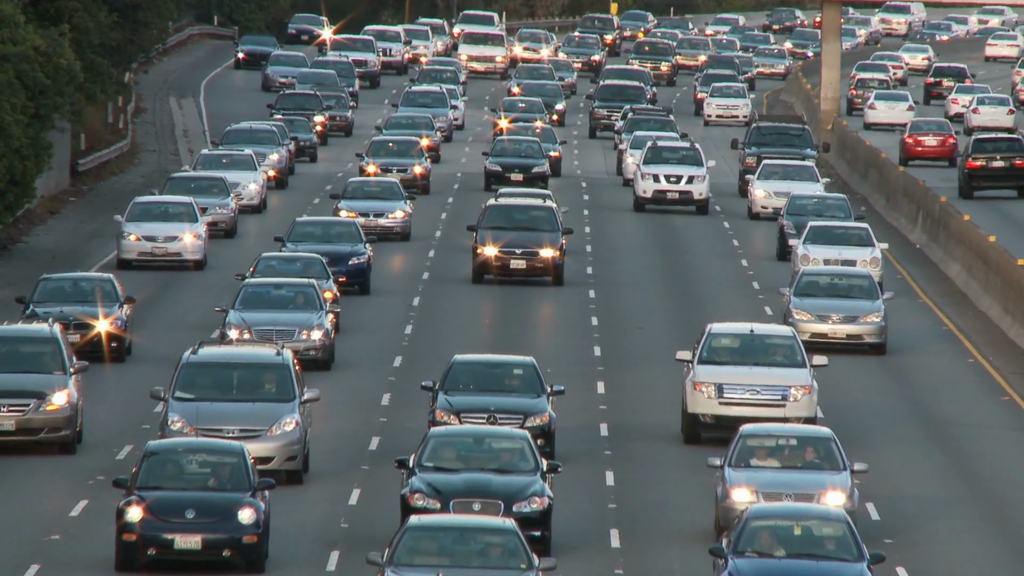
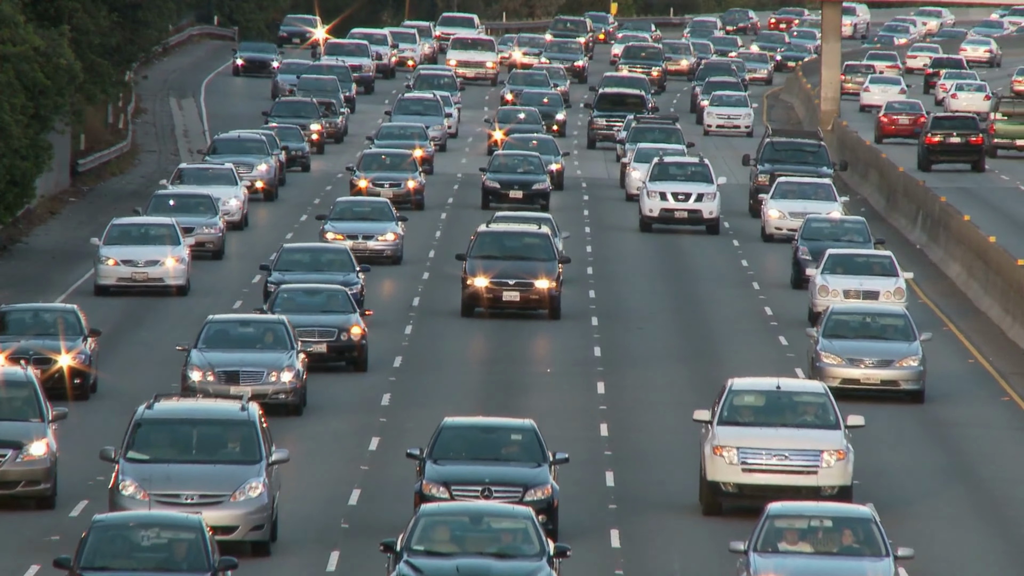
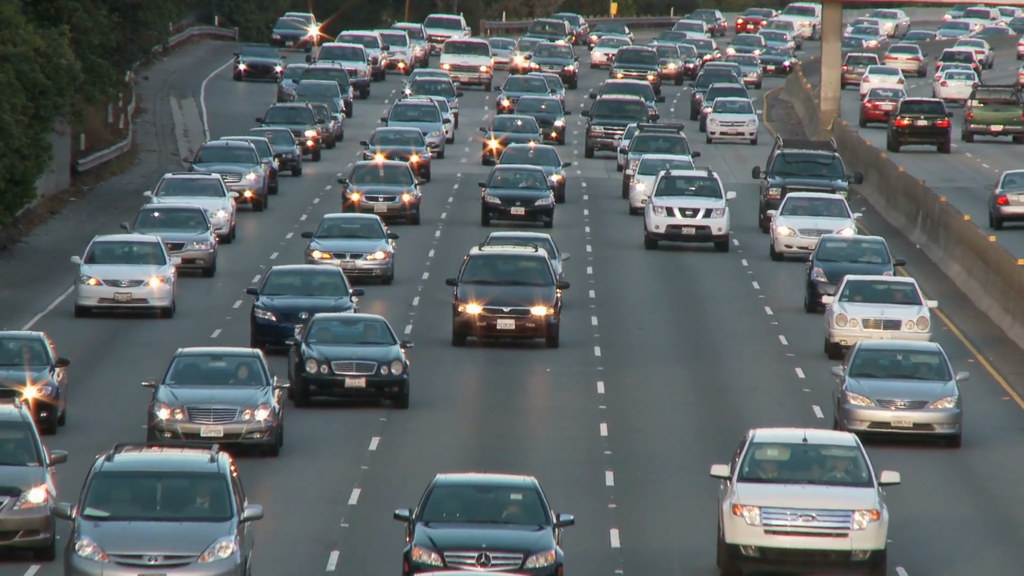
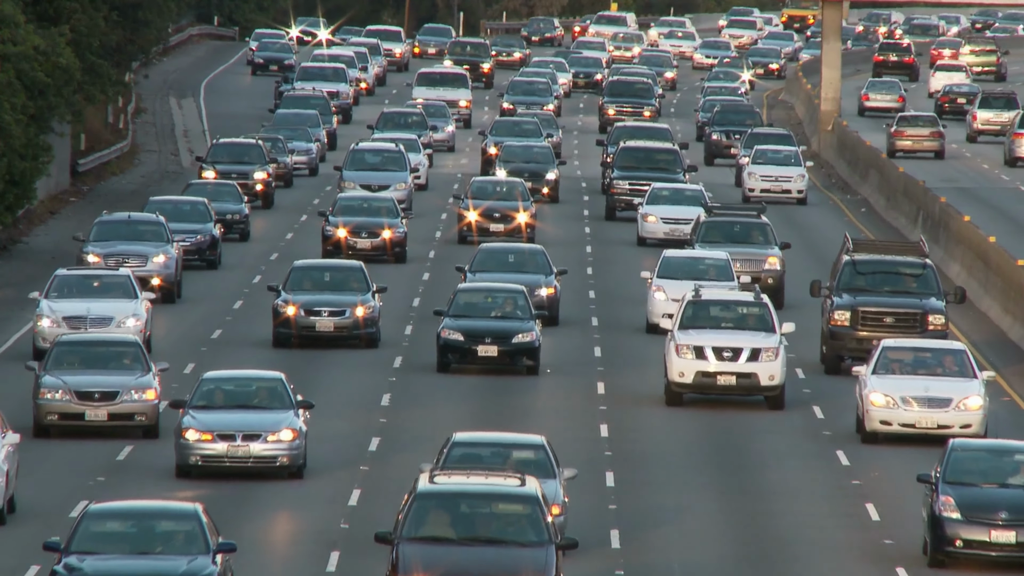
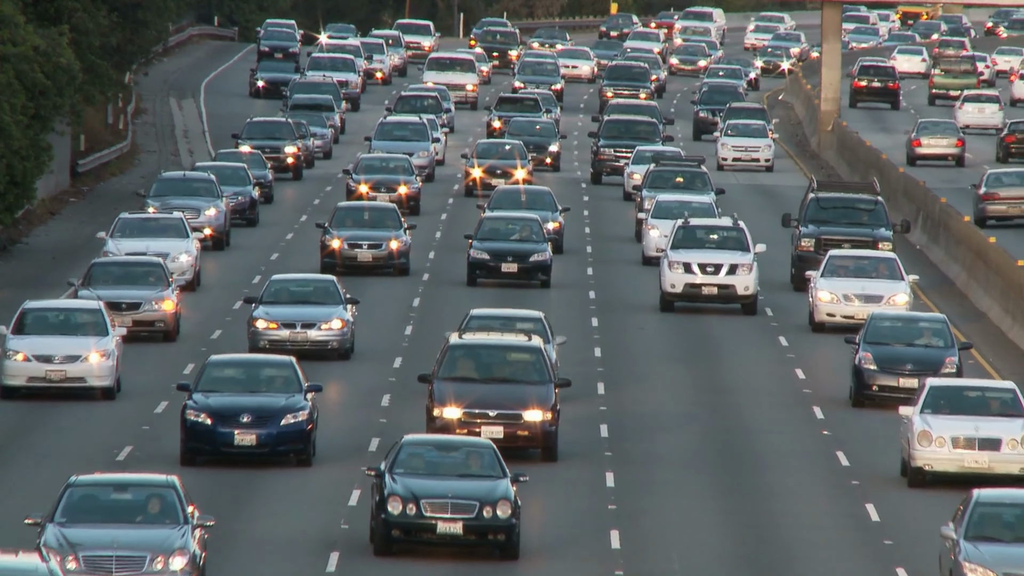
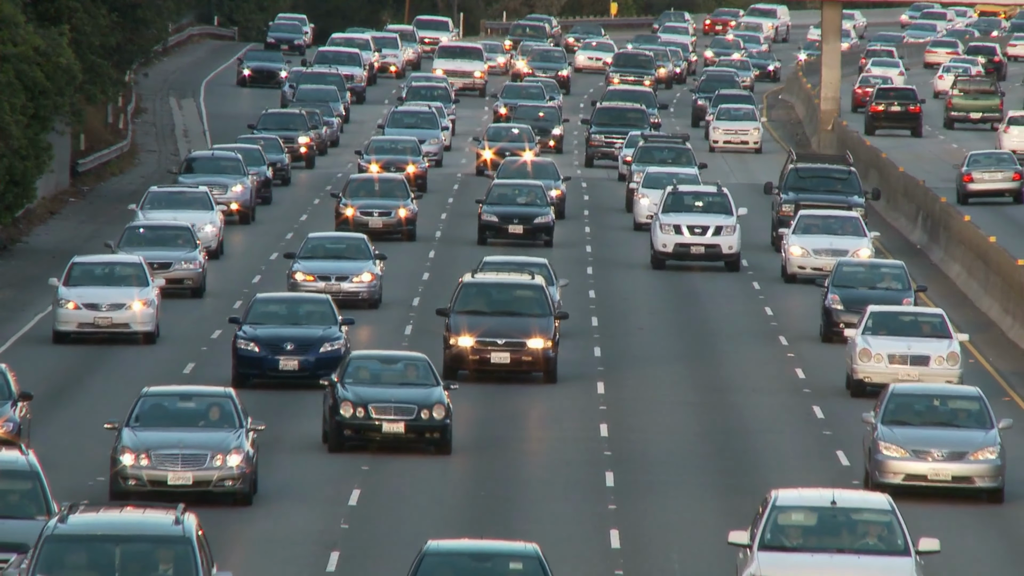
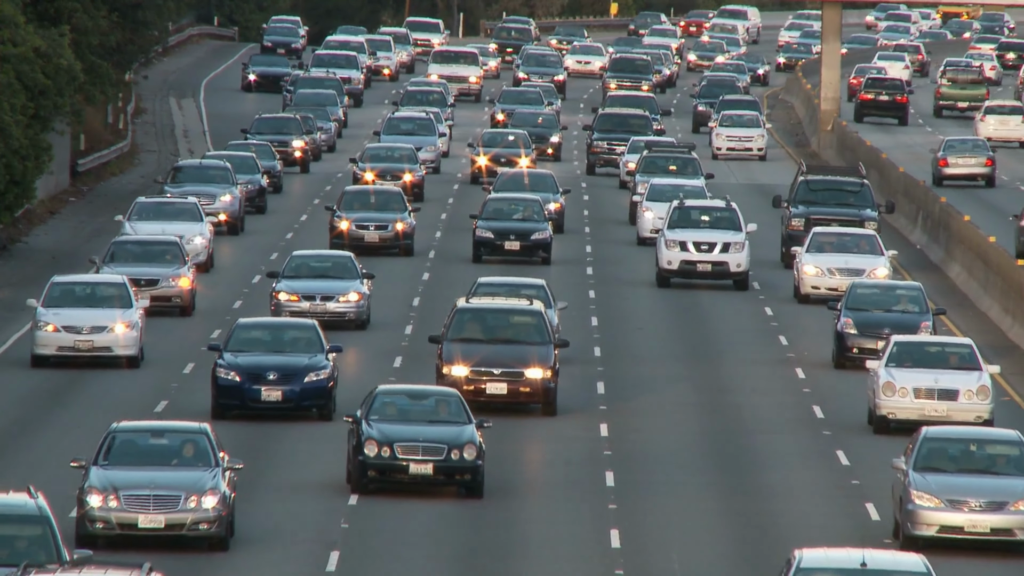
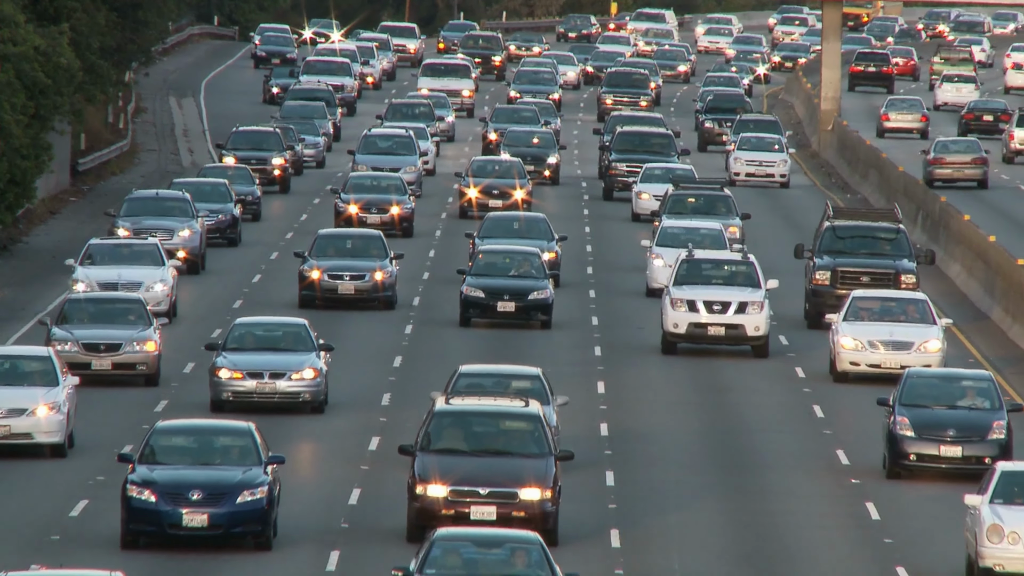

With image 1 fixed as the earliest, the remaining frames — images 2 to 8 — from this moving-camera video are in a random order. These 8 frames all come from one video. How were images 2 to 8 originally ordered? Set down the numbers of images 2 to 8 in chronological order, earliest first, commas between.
2, 3, 6, 7, 5, 8, 4
